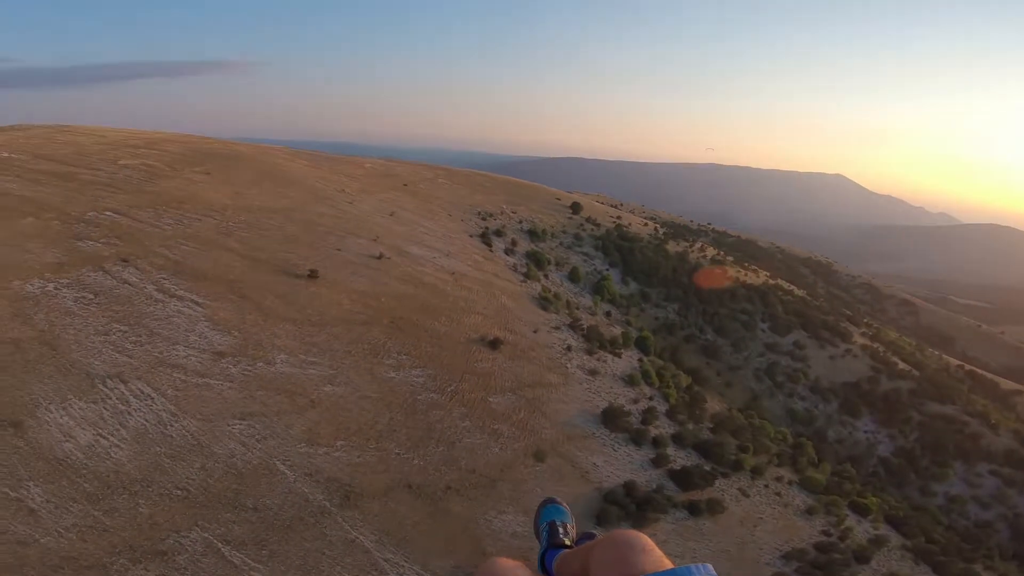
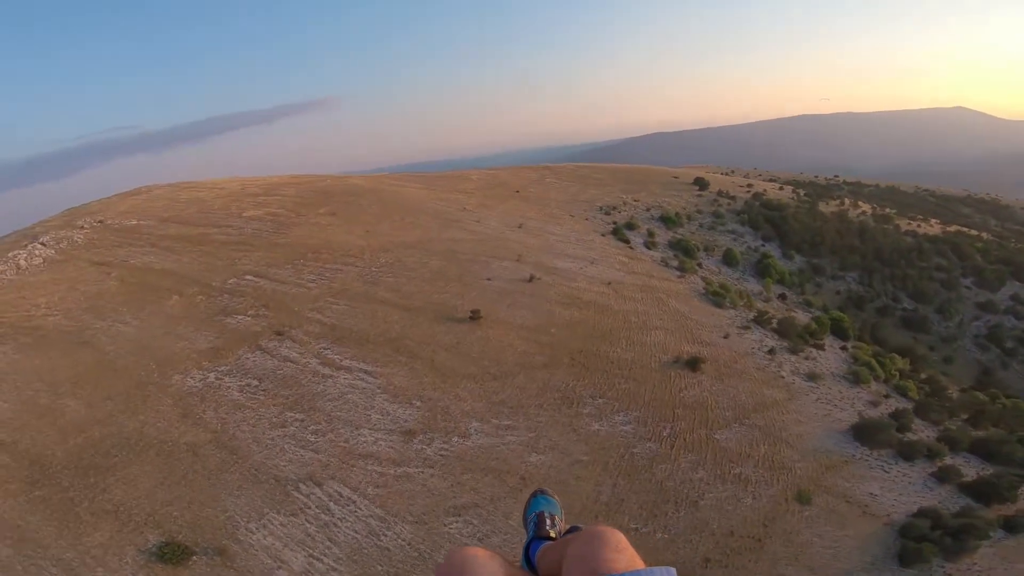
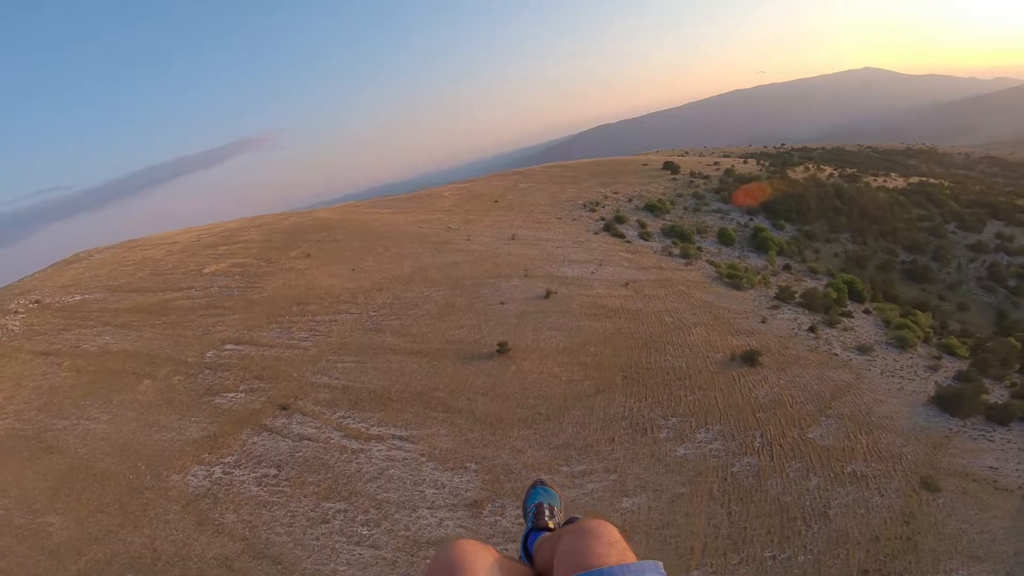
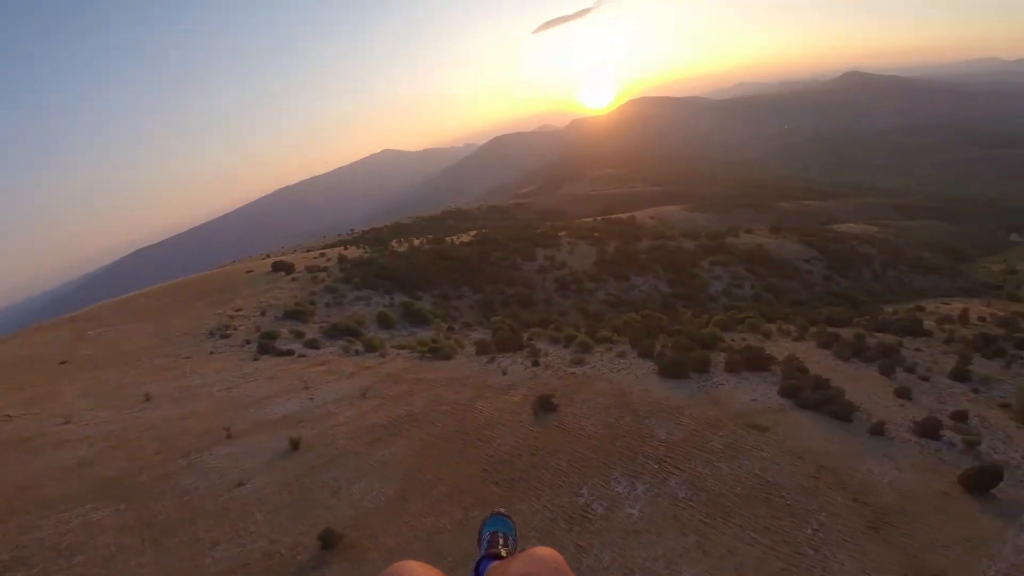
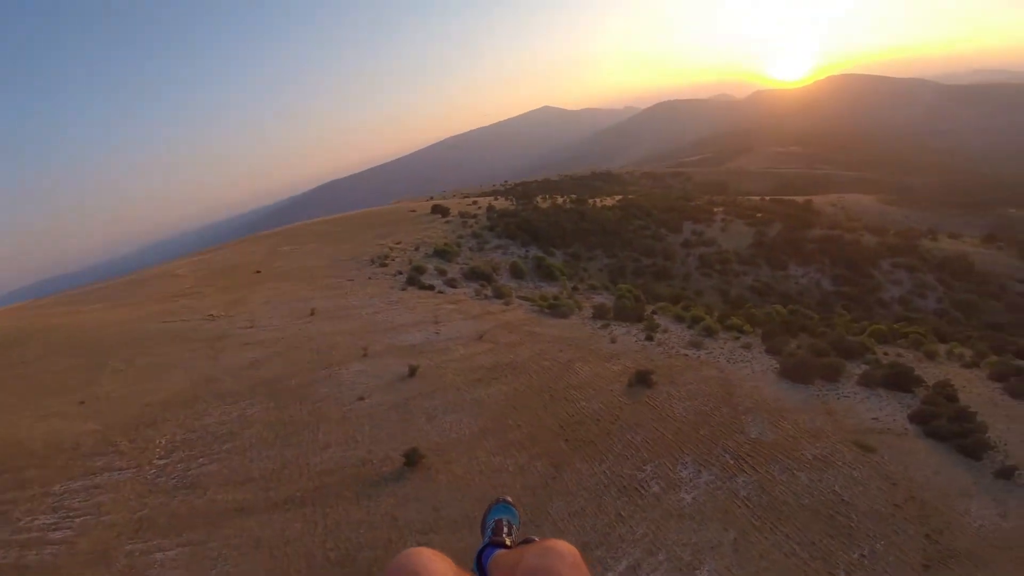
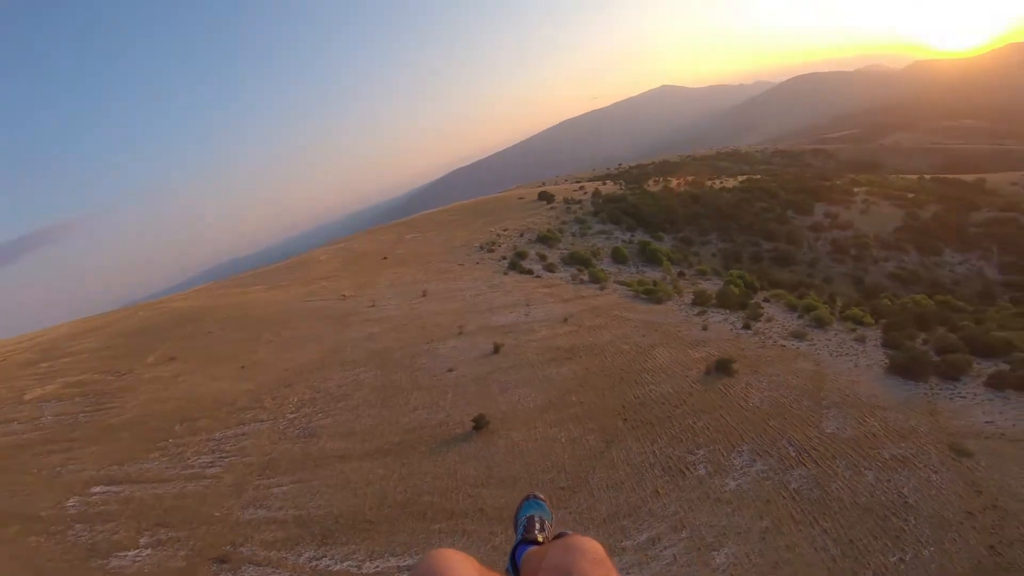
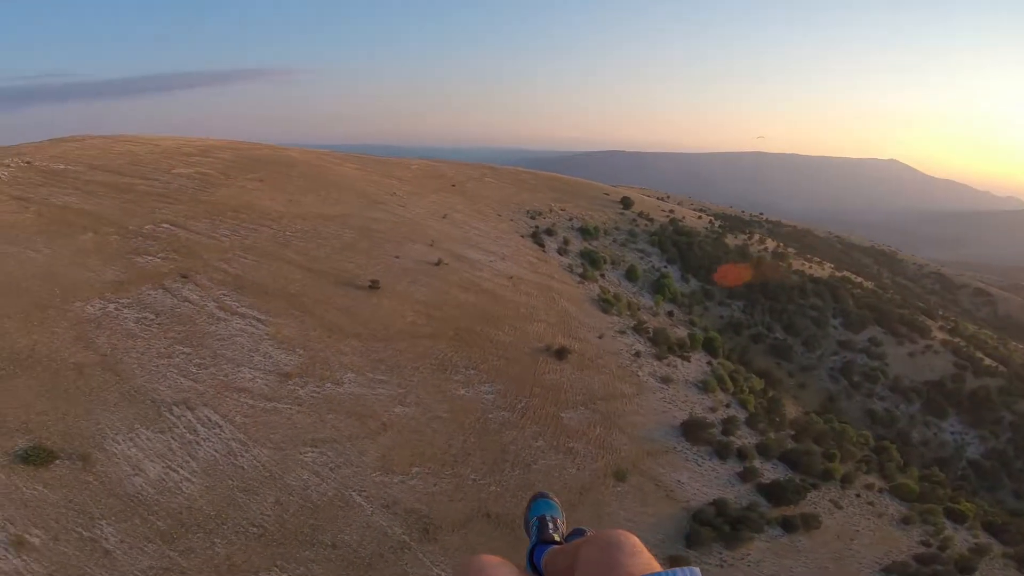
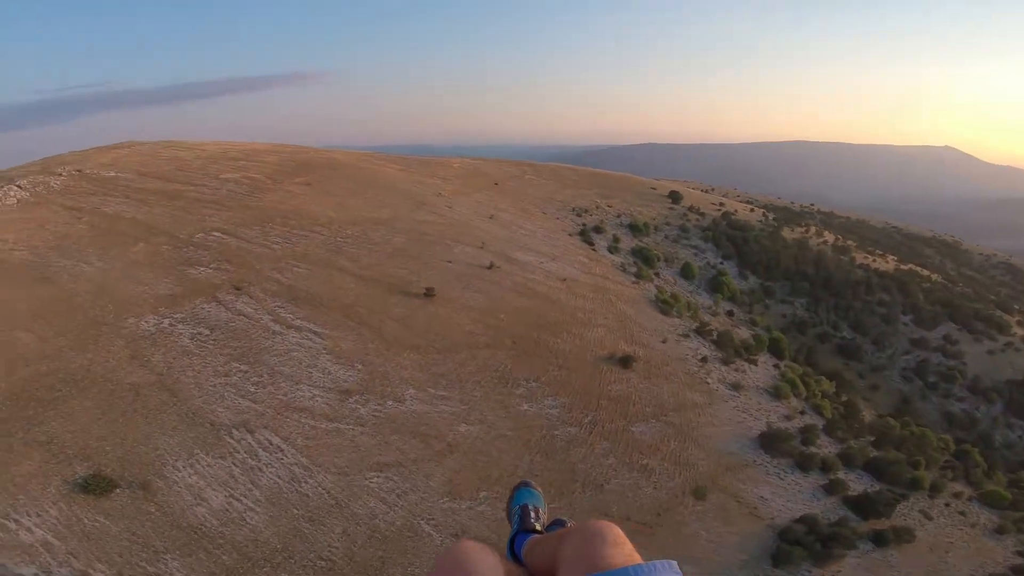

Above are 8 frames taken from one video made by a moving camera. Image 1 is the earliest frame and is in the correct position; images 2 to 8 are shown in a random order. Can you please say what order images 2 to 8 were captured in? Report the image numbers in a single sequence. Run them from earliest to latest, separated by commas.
7, 8, 2, 3, 6, 5, 4
